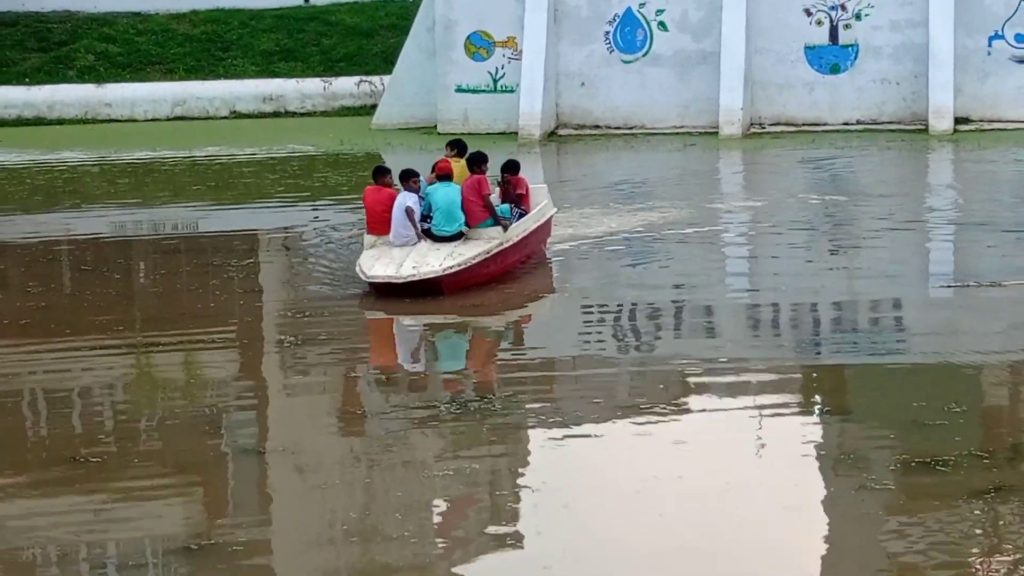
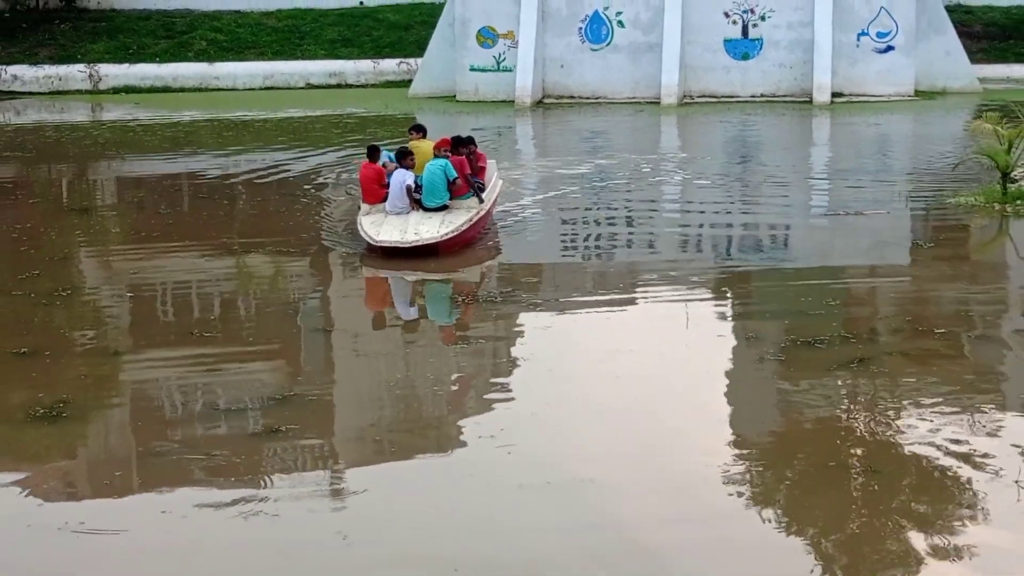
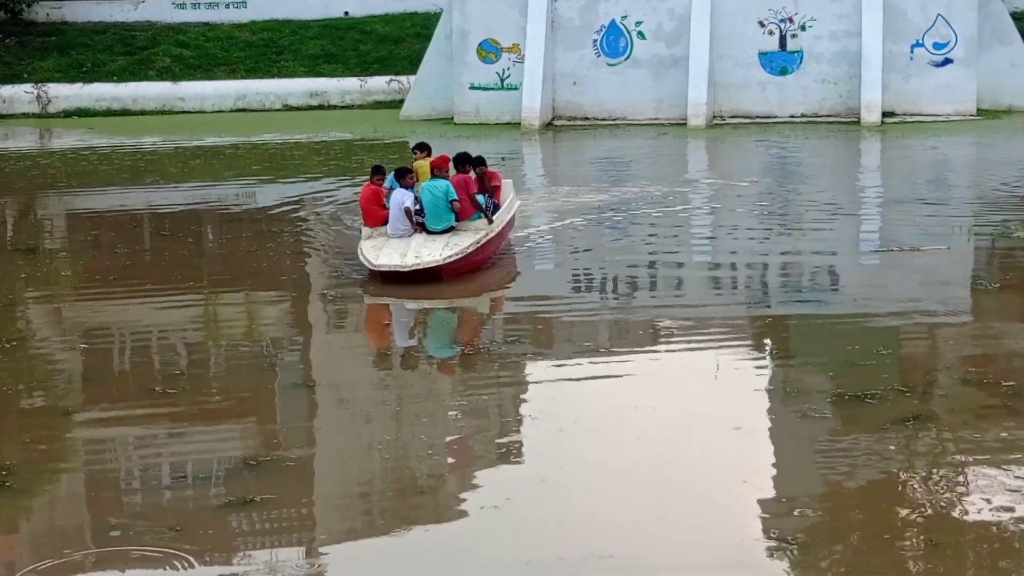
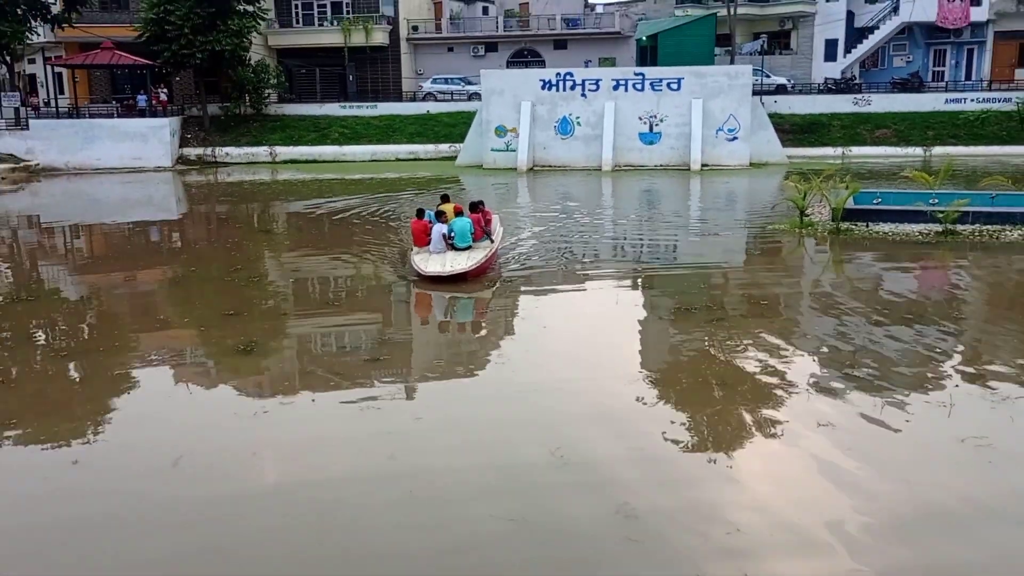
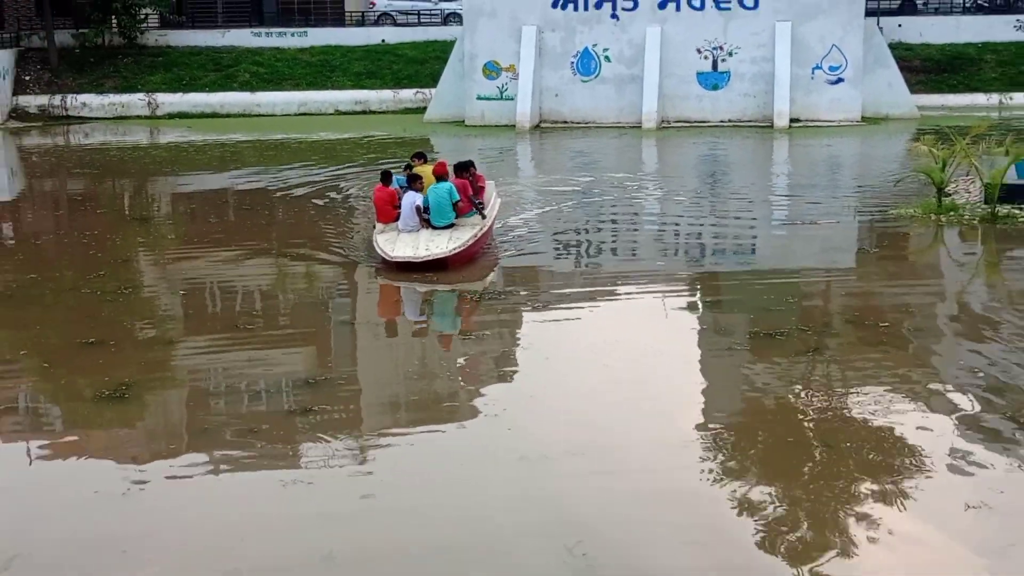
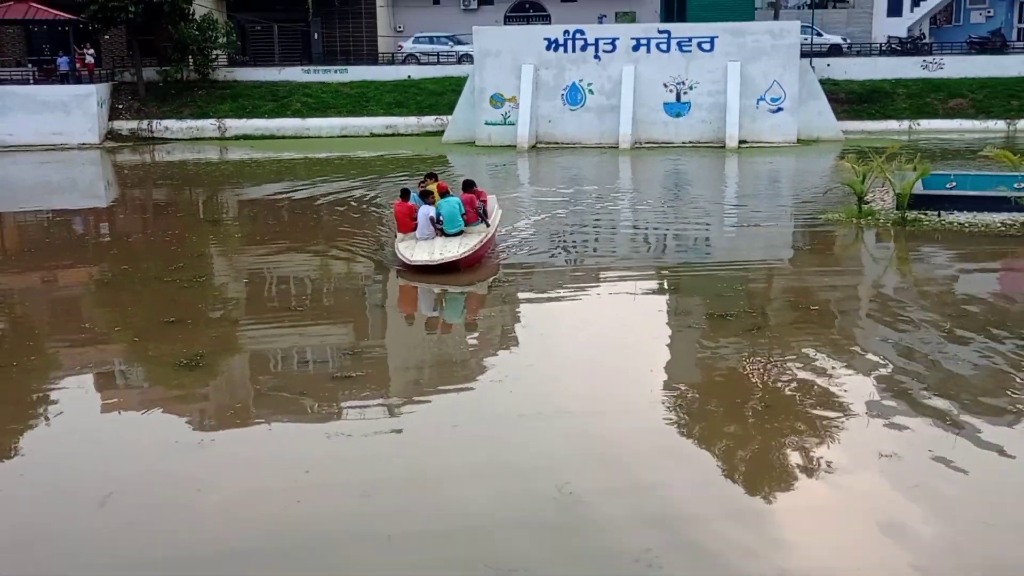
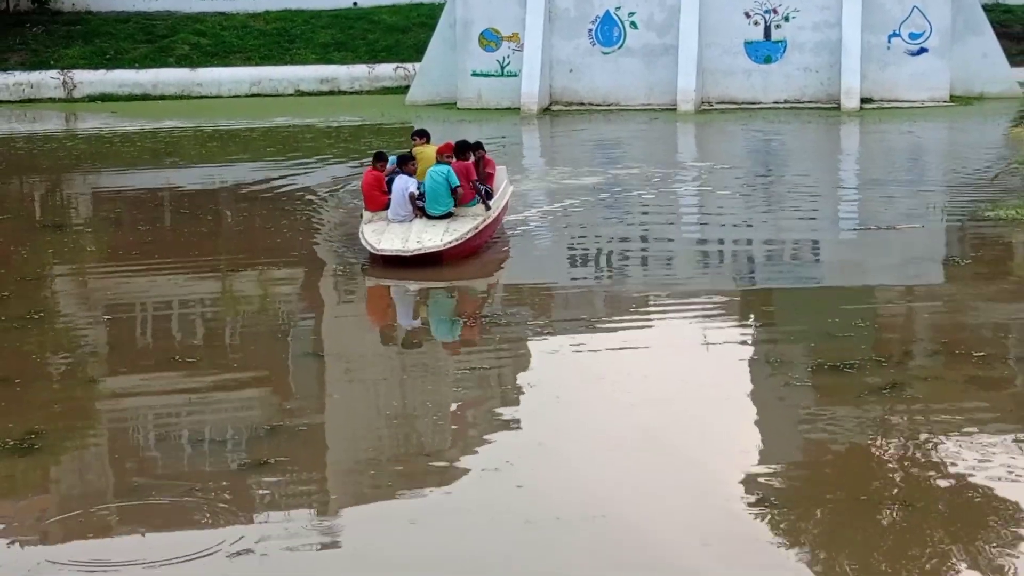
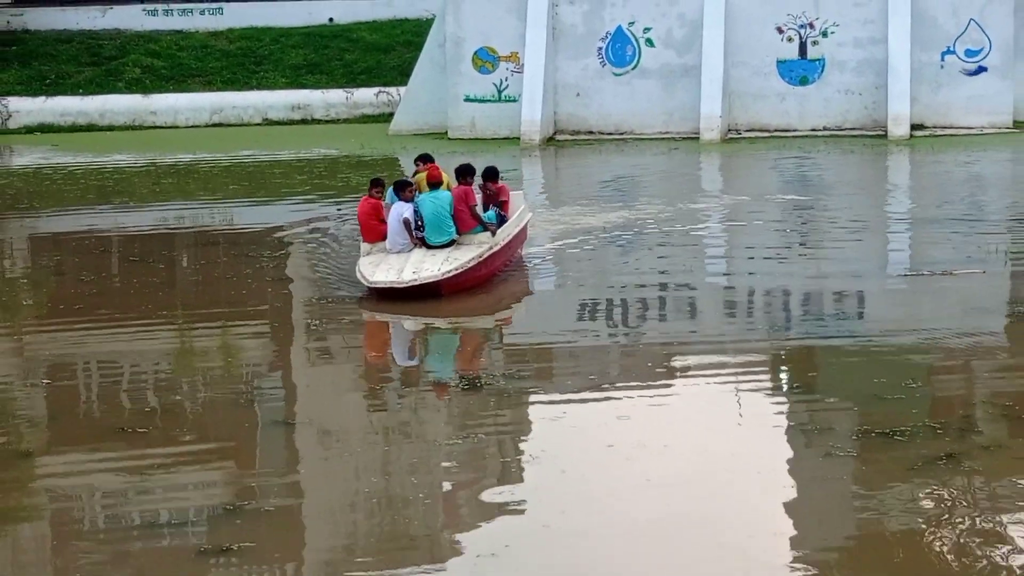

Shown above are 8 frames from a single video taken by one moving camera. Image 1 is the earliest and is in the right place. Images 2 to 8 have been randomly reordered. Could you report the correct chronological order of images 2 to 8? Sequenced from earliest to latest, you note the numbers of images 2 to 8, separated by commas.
8, 3, 7, 2, 5, 6, 4
